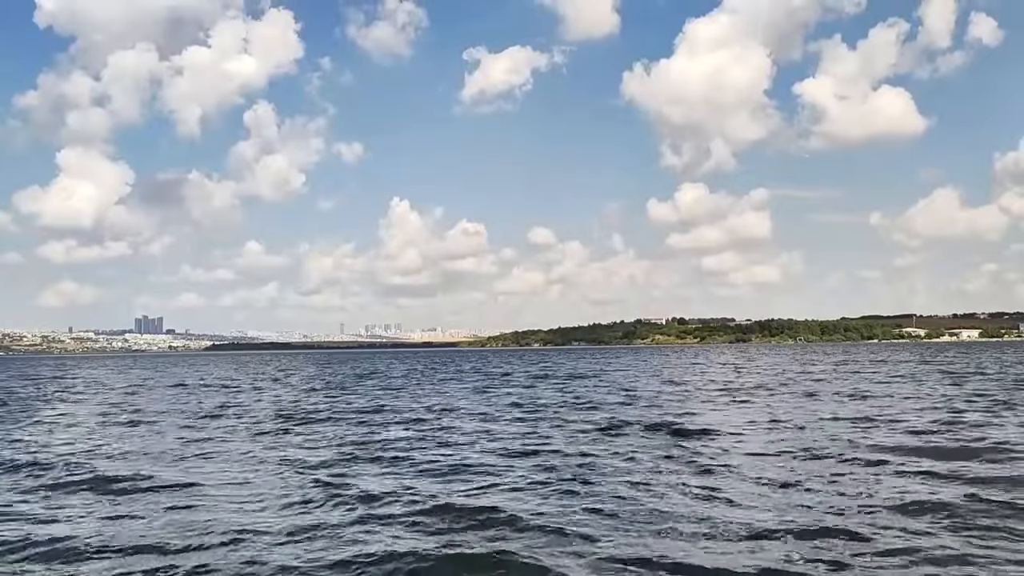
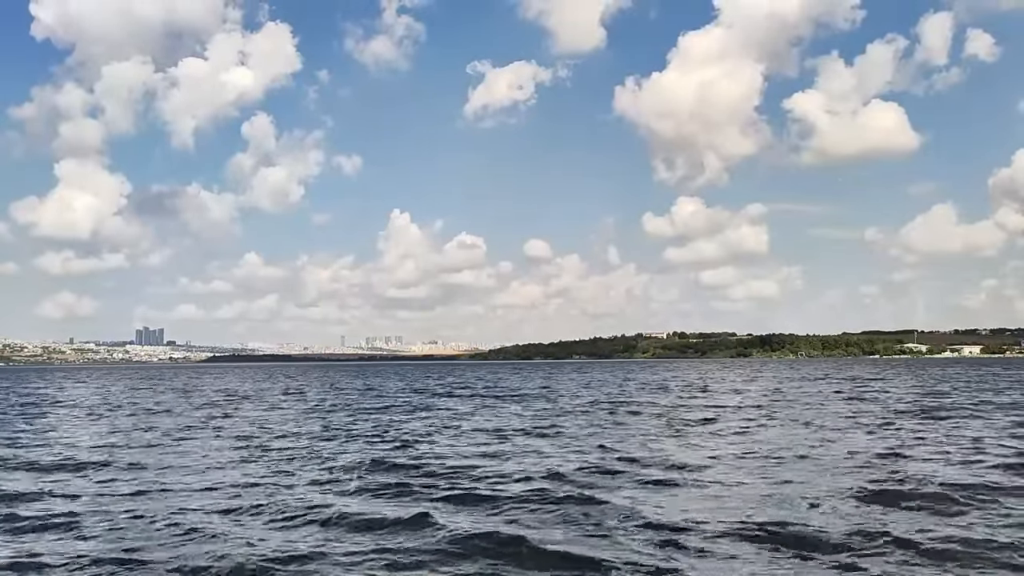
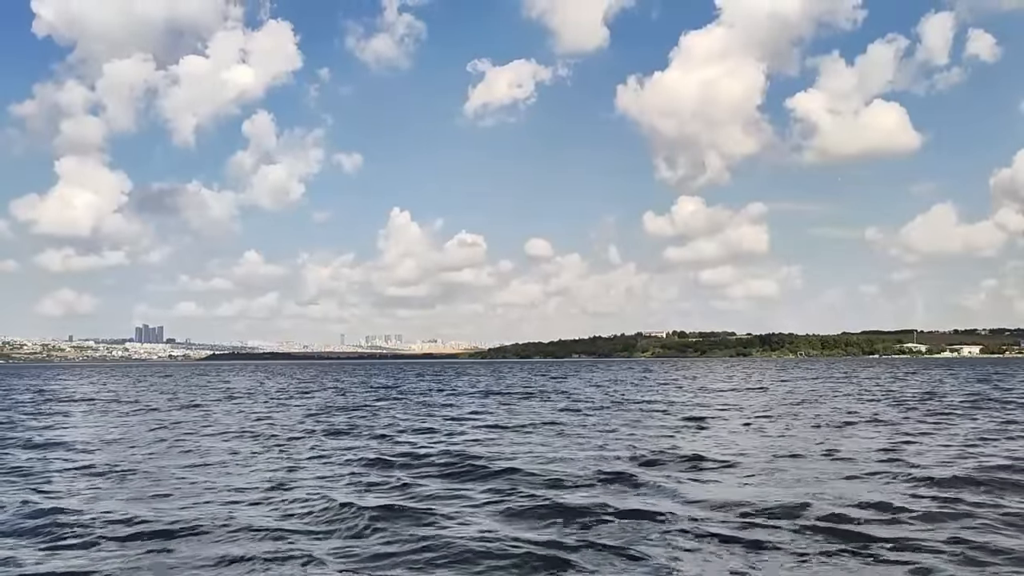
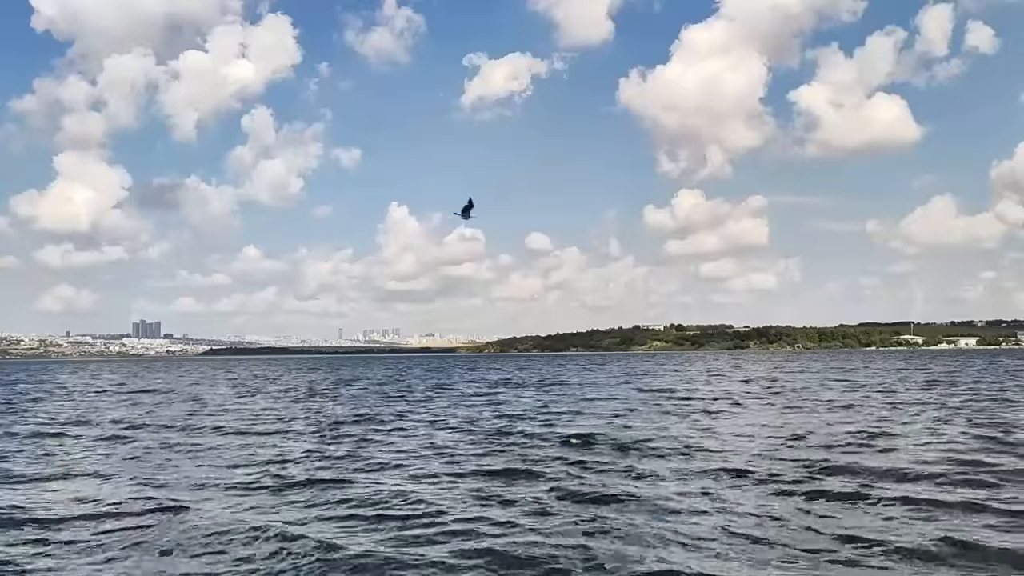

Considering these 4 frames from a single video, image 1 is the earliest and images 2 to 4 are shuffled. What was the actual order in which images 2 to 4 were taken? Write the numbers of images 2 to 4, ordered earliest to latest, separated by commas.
4, 3, 2
